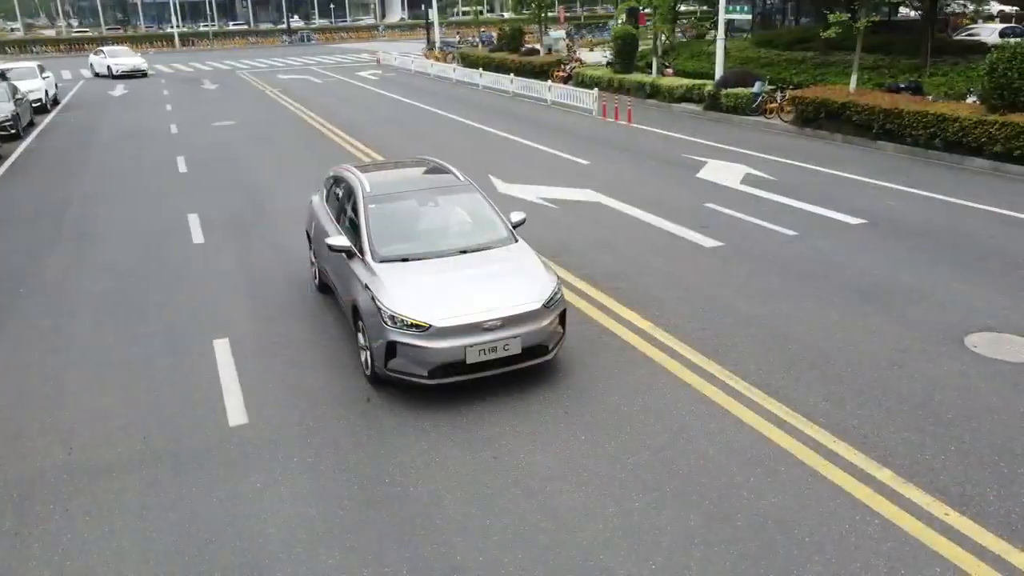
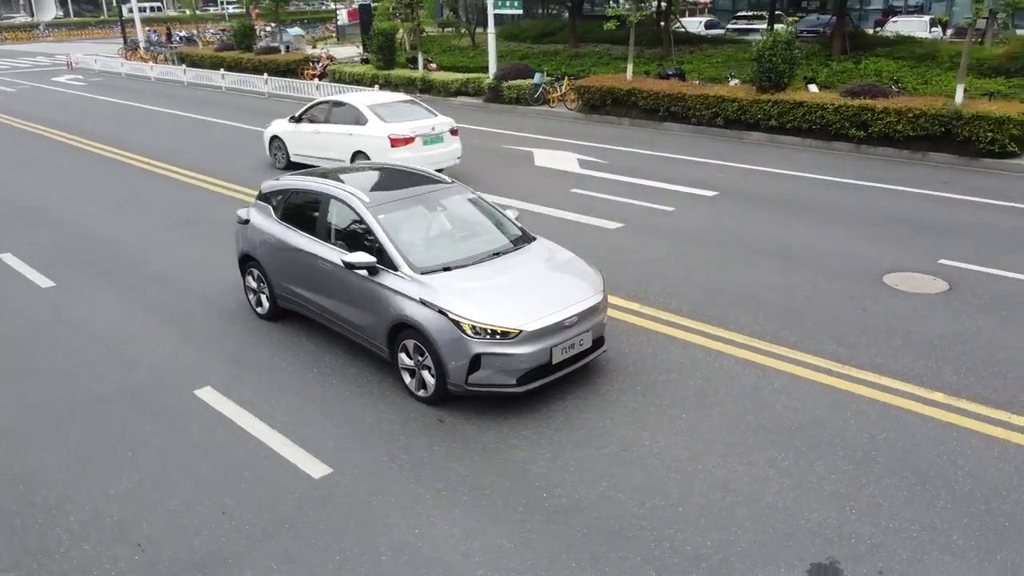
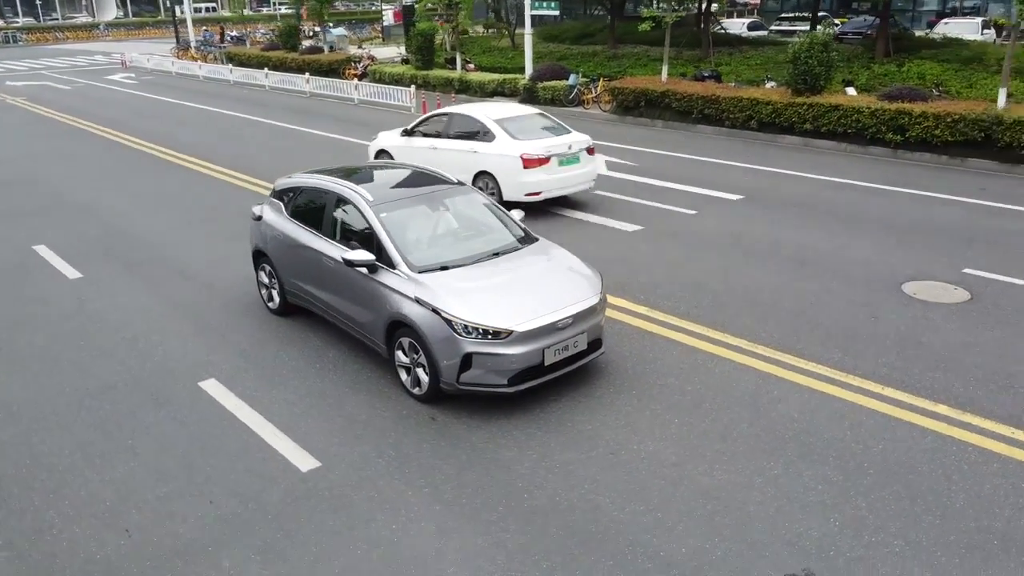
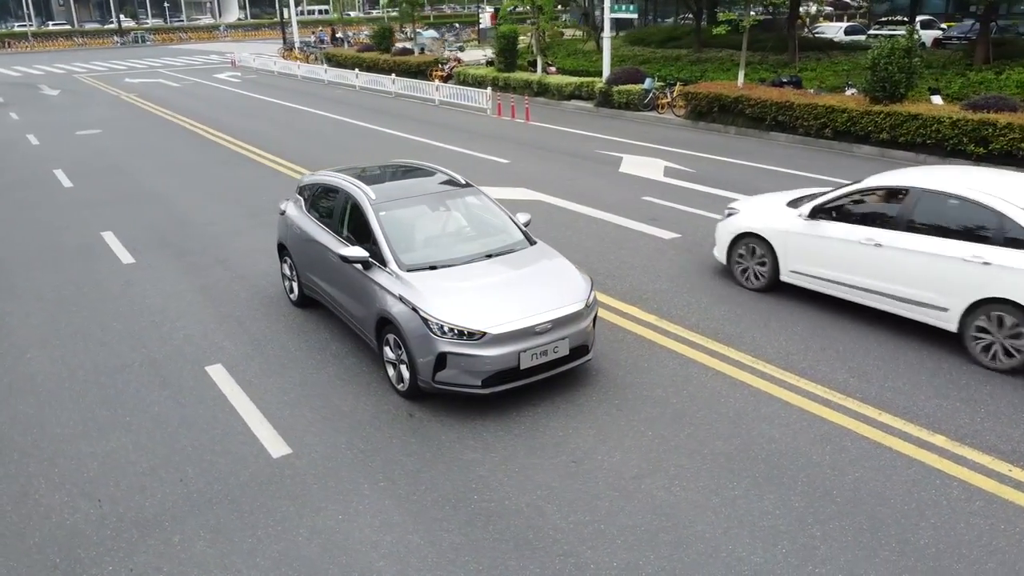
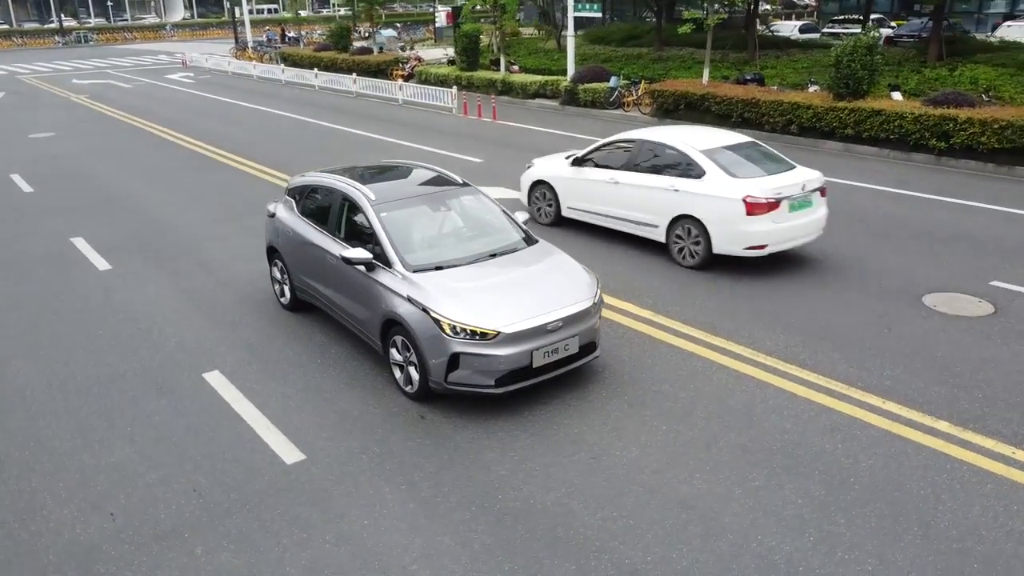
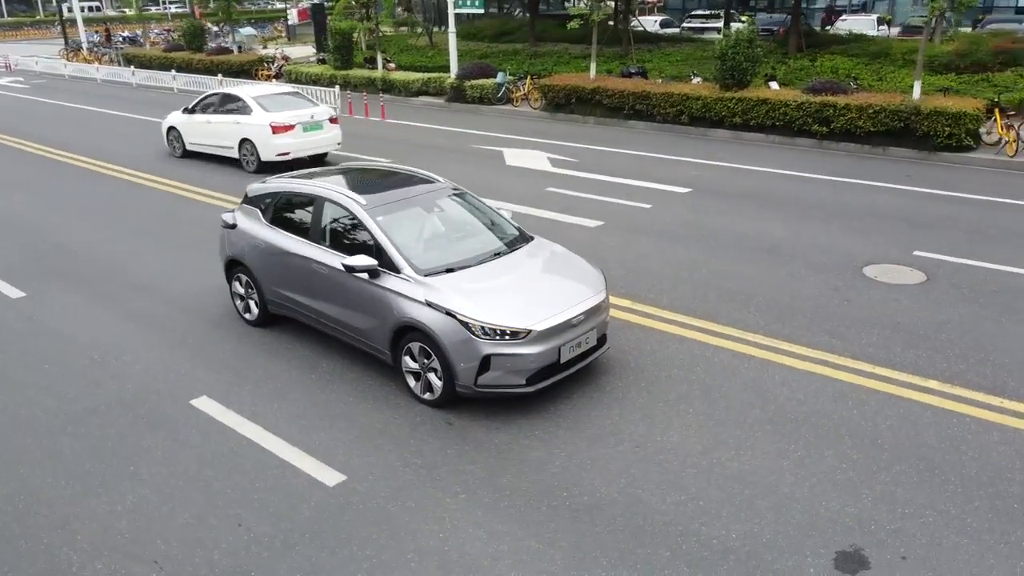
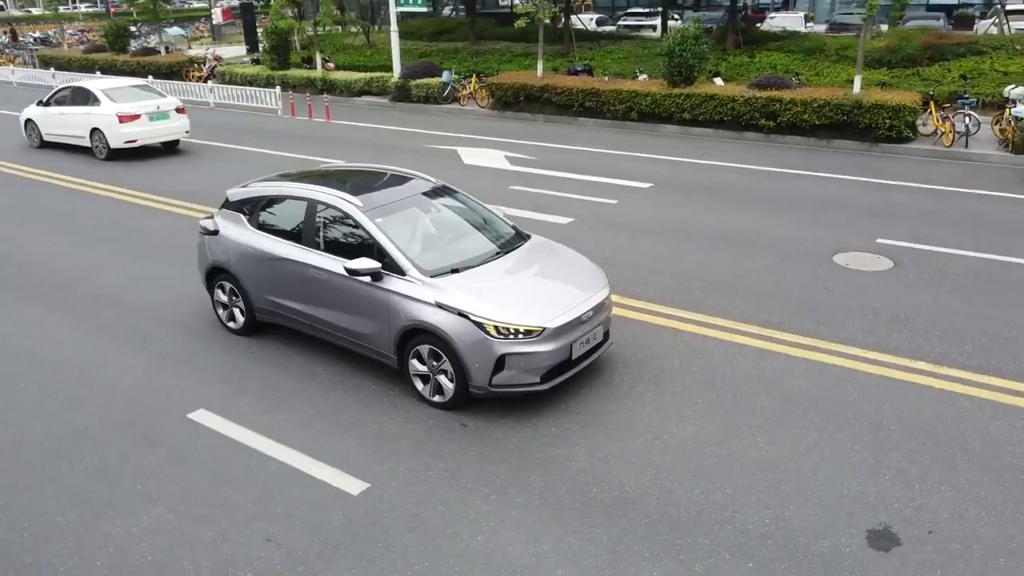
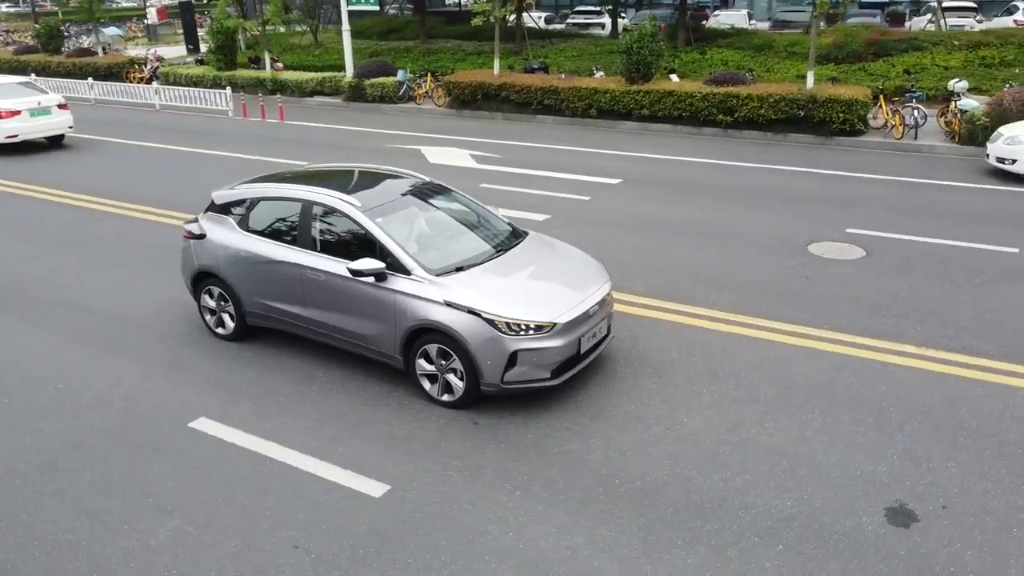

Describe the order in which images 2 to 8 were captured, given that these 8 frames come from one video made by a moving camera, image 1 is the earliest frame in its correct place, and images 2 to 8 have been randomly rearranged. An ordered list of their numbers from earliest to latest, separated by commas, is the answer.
4, 5, 3, 2, 6, 7, 8
